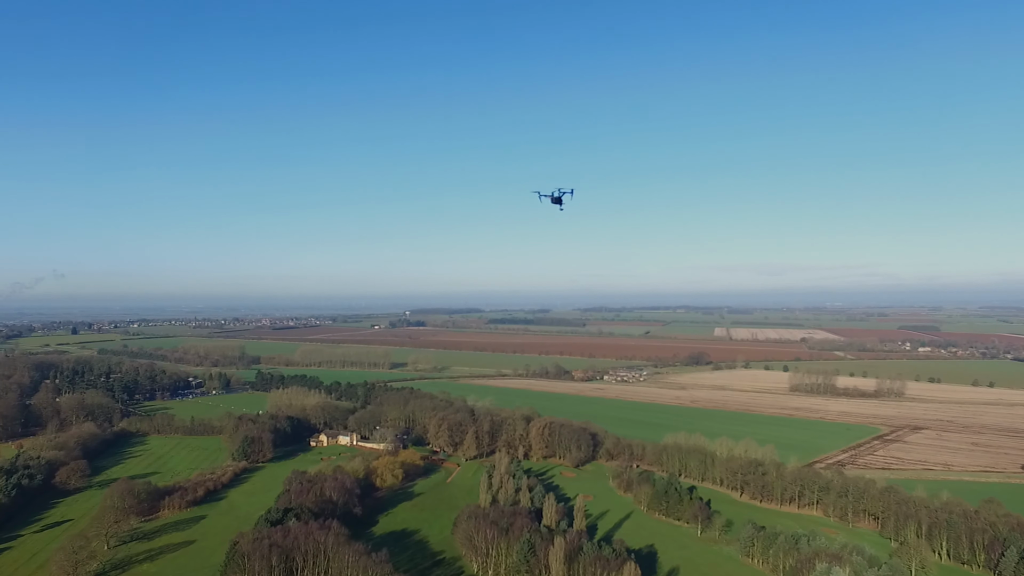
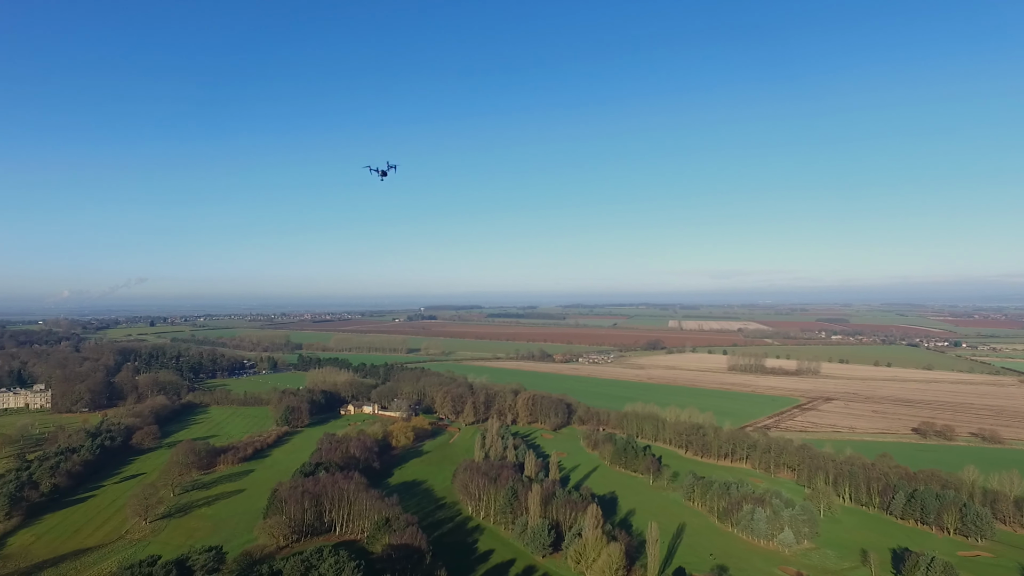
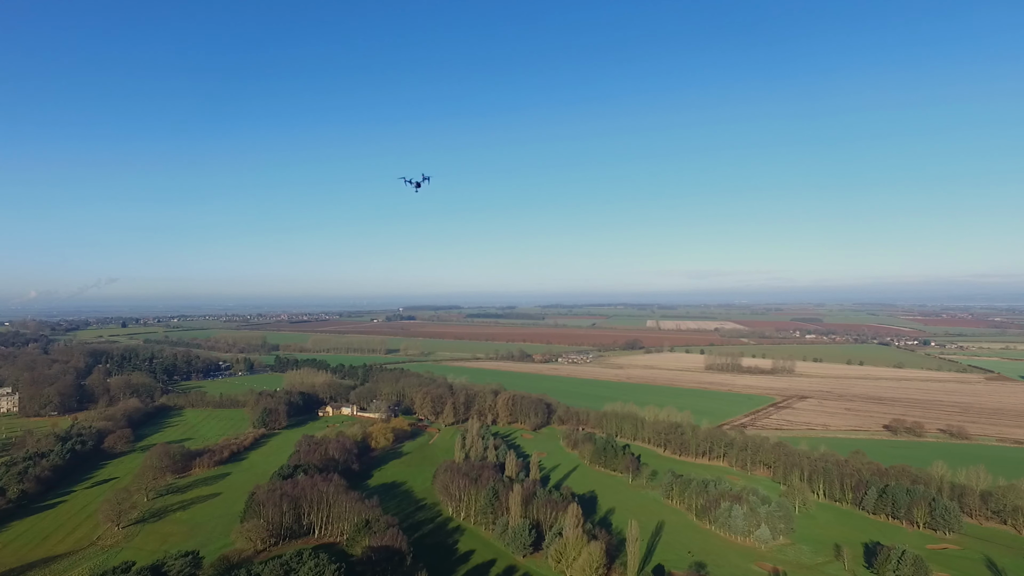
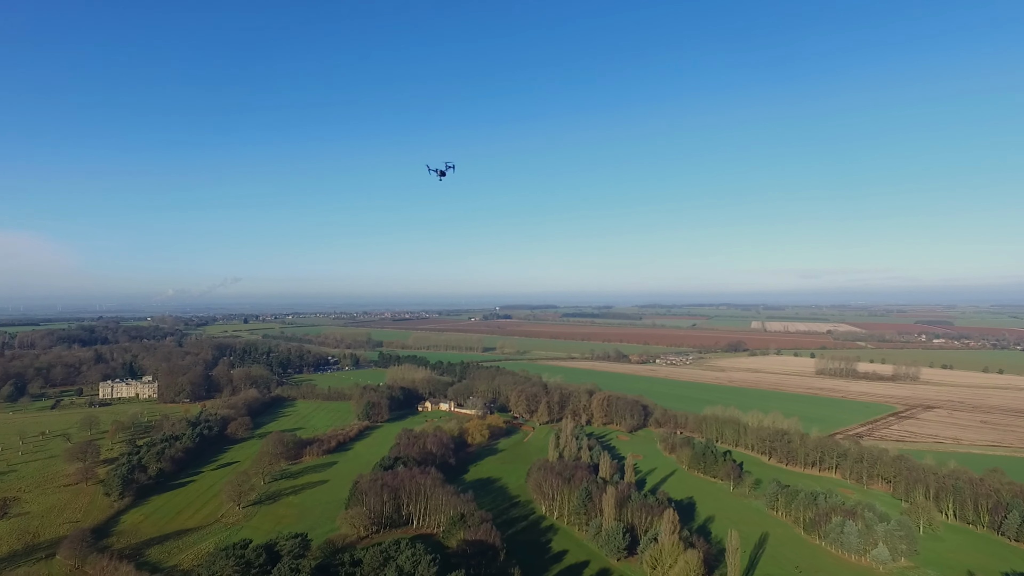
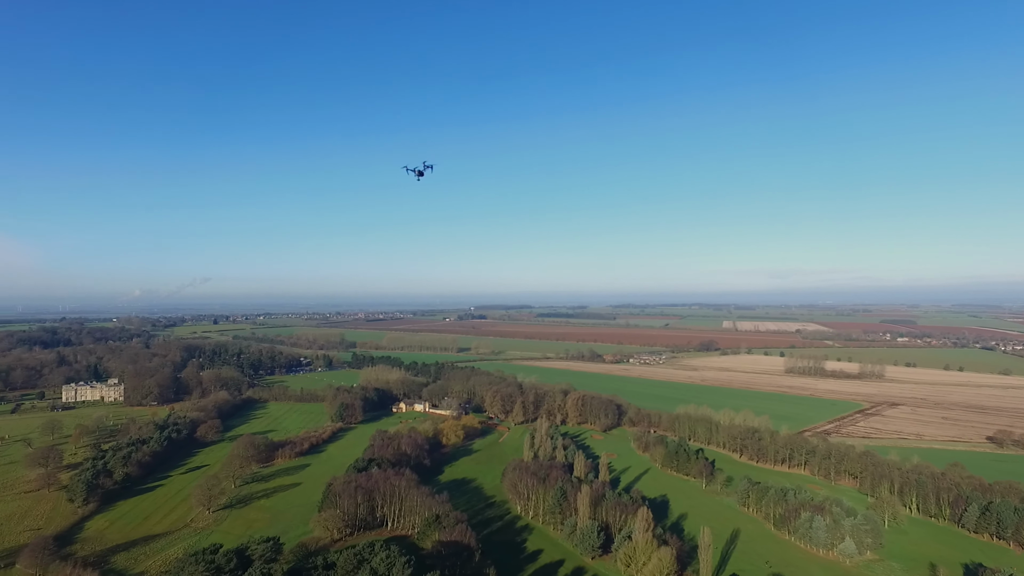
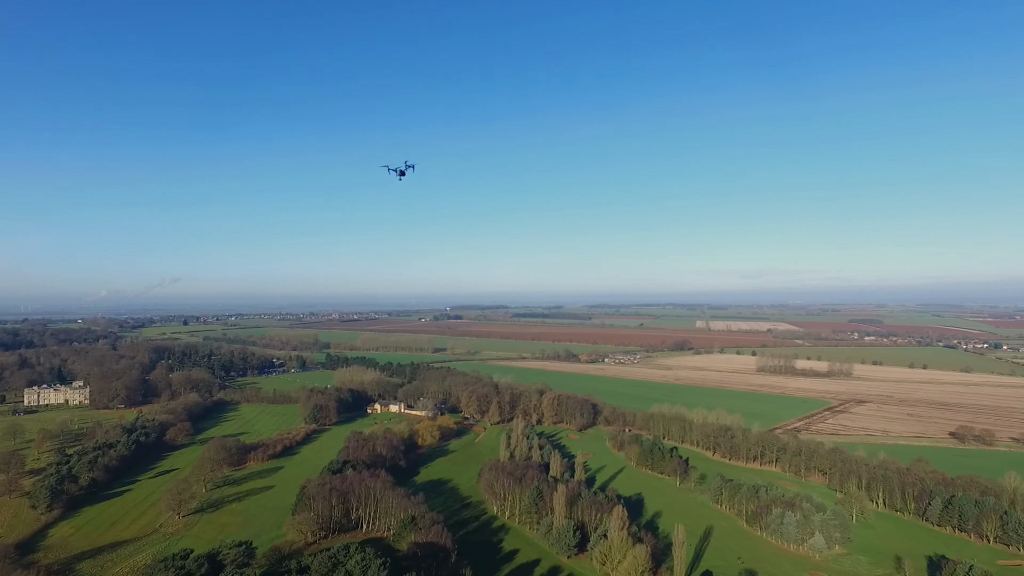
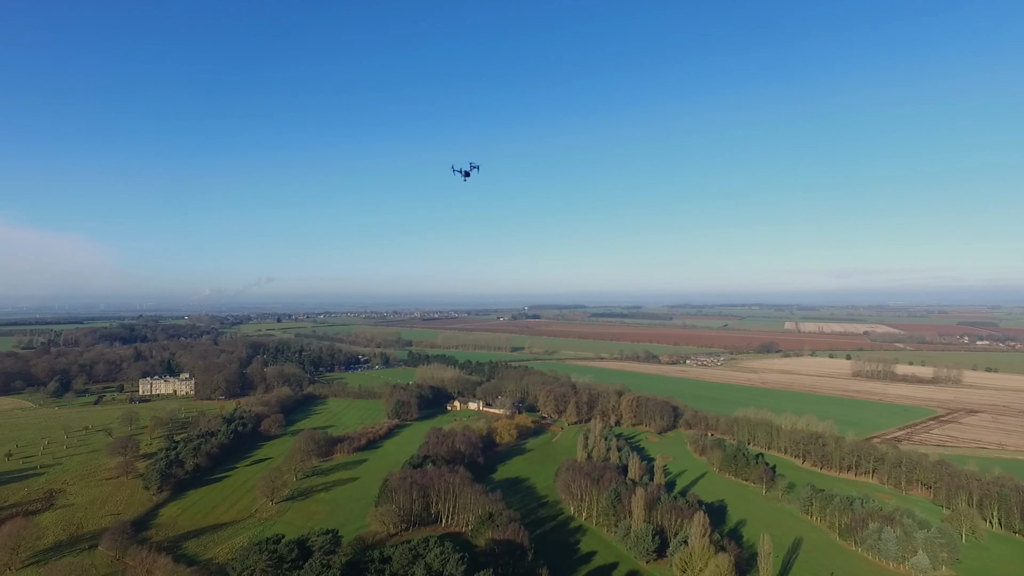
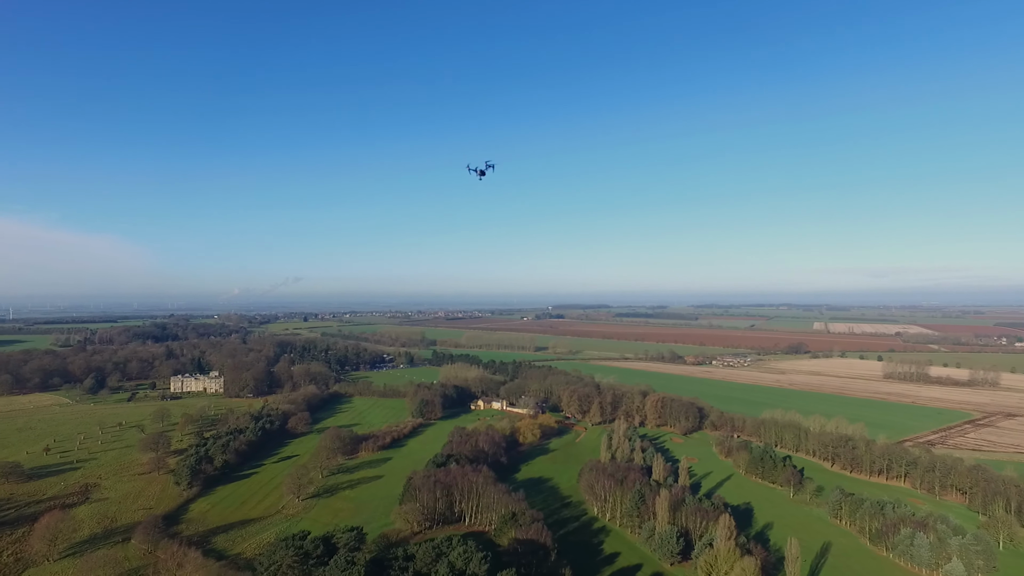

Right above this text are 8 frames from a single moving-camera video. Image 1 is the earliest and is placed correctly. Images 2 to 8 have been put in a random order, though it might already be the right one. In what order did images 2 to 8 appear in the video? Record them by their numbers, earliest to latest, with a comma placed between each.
3, 2, 6, 5, 4, 7, 8
